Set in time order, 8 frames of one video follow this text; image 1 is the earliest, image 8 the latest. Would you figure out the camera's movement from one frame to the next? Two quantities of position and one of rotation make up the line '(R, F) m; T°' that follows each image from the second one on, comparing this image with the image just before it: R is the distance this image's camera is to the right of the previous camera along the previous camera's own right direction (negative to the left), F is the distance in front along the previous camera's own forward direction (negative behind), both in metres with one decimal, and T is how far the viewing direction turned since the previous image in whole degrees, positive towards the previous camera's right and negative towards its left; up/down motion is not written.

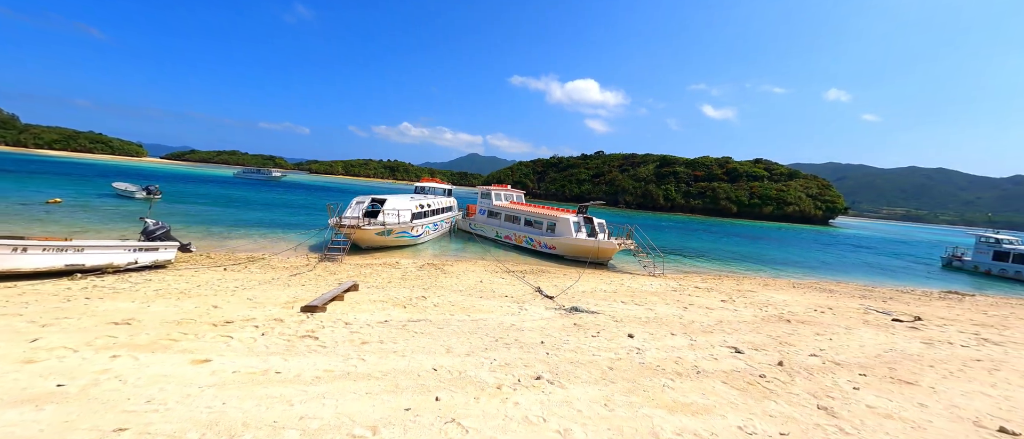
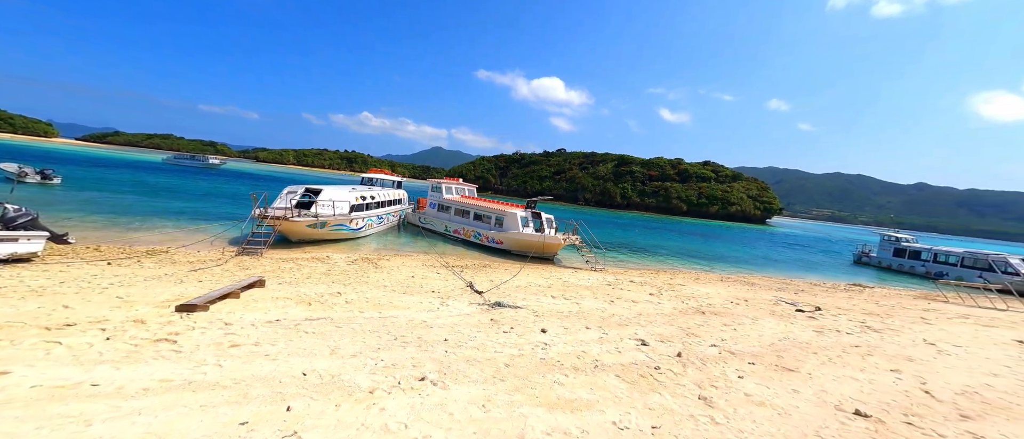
(+0.7, +0.2) m; +6°
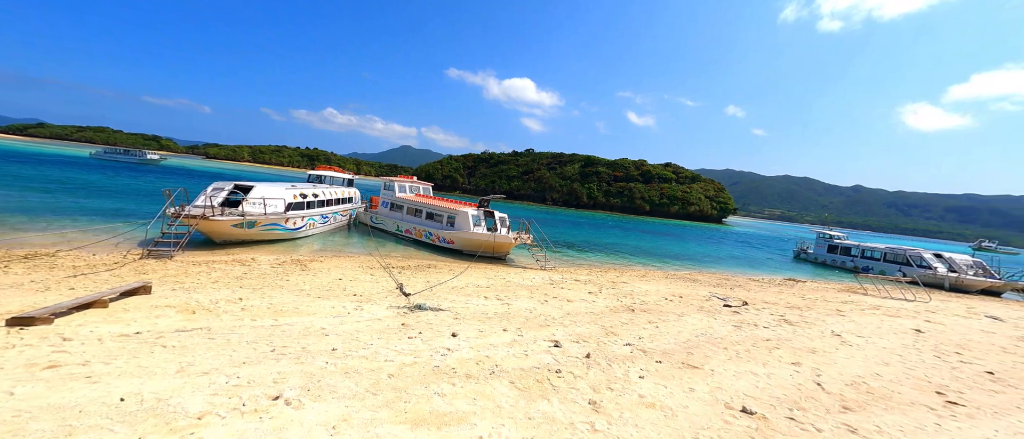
(+0.9, +0.3) m; +5°
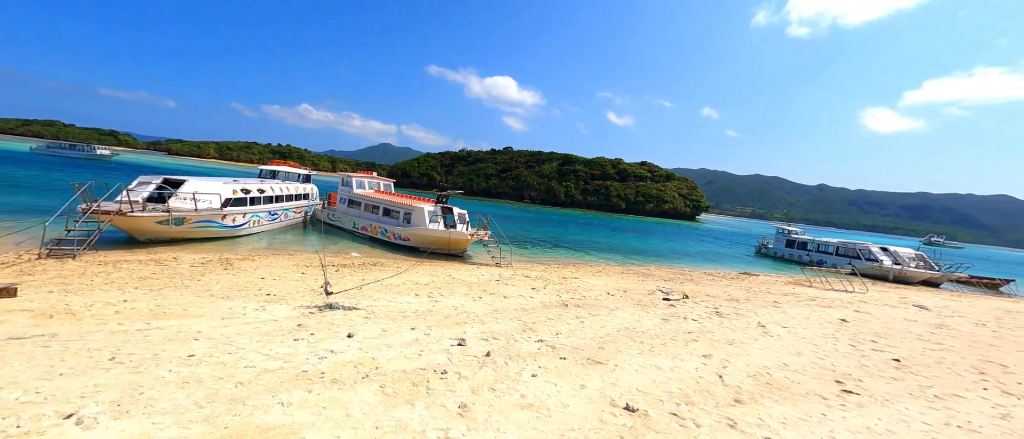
(+1.1, +0.3) m; +4°
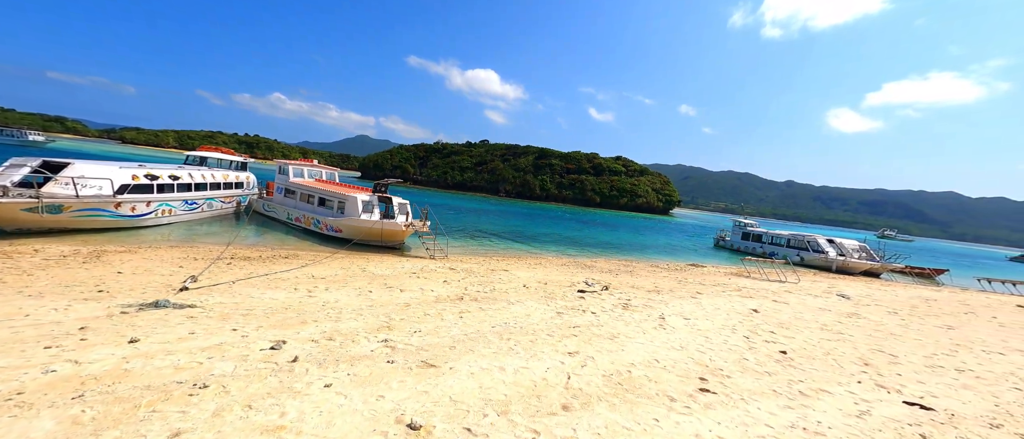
(+1.9, +0.7) m; +4°
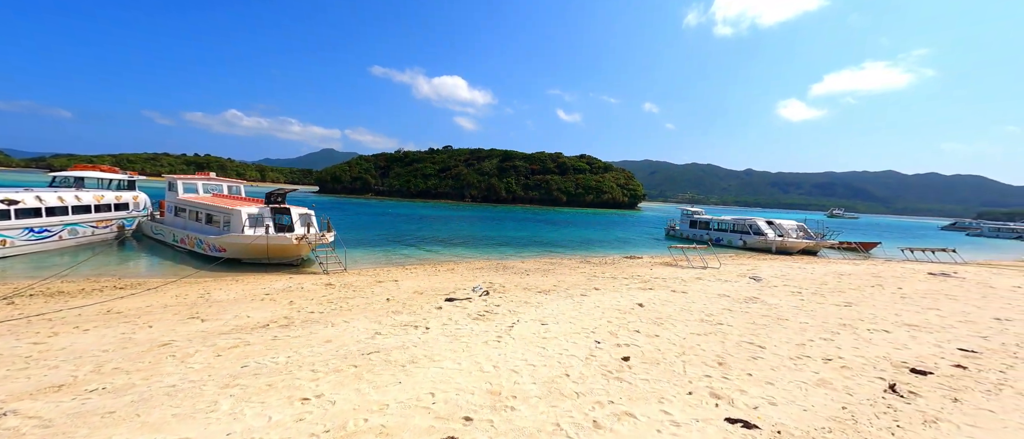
(+2.9, +1.3) m; +5°
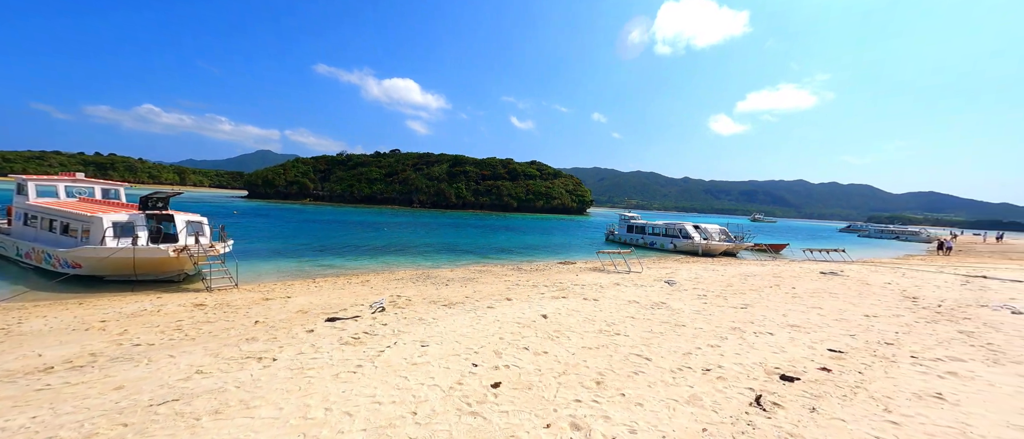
(+1.3, +0.6) m; +8°
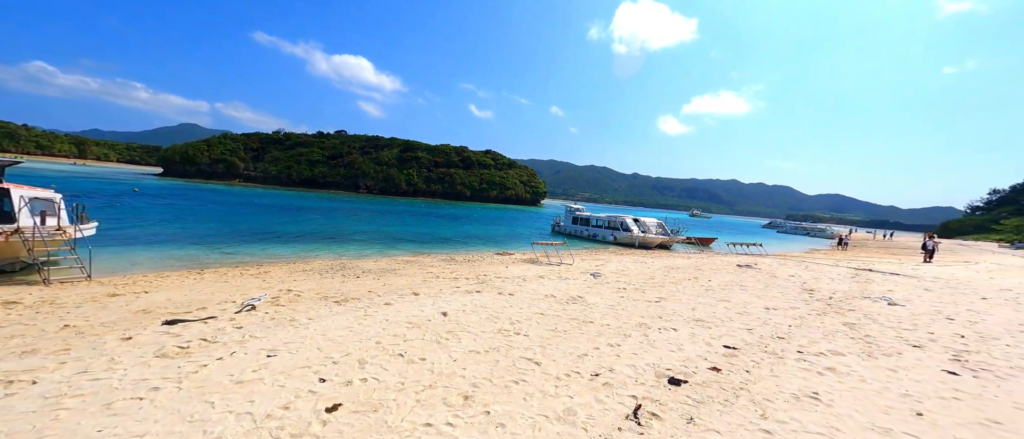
(+1.2, +0.9) m; +8°
